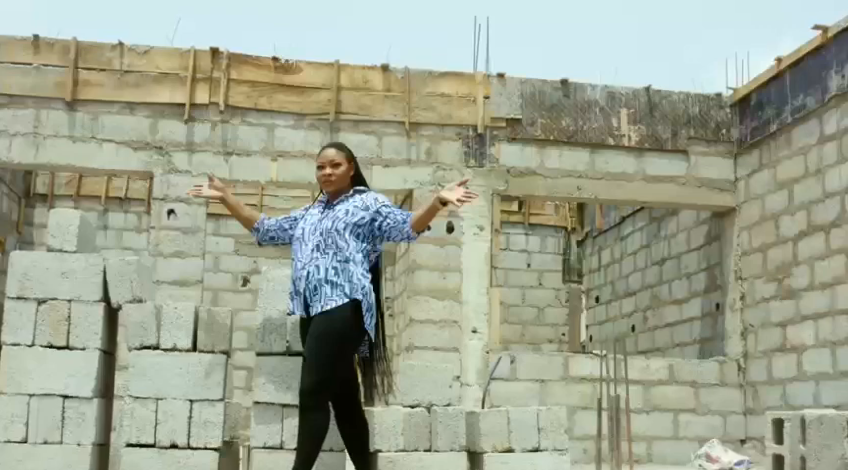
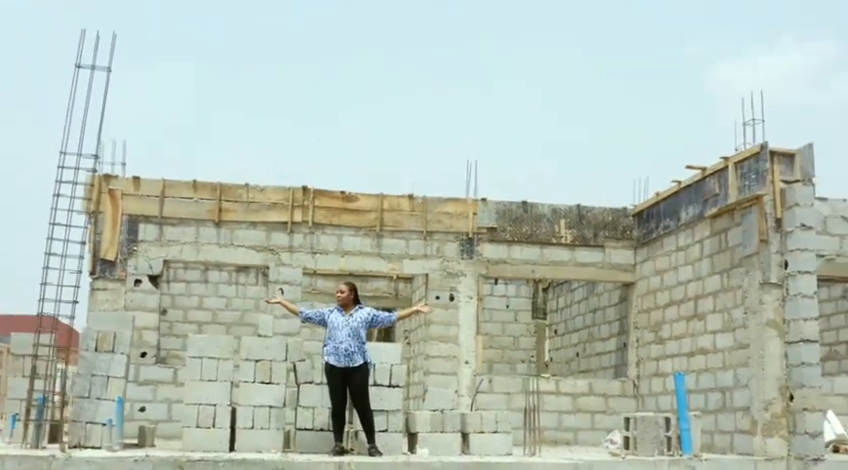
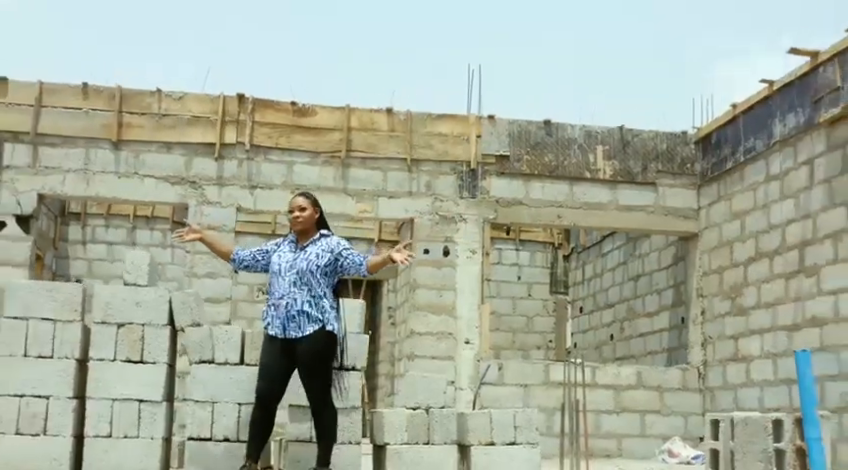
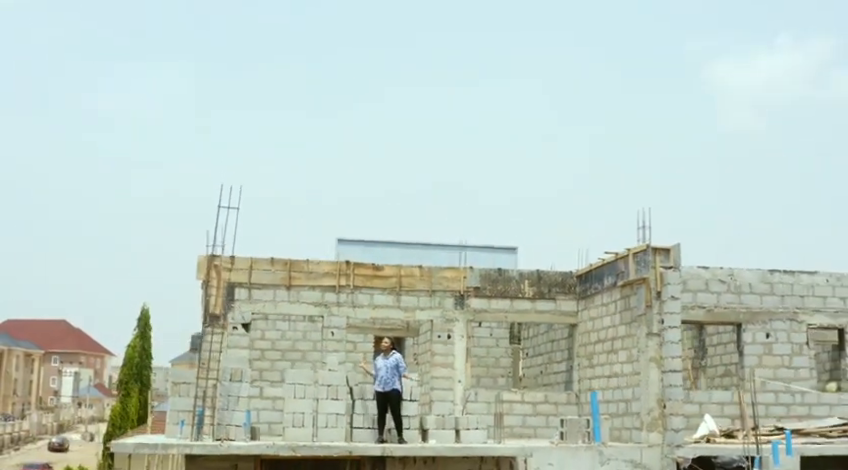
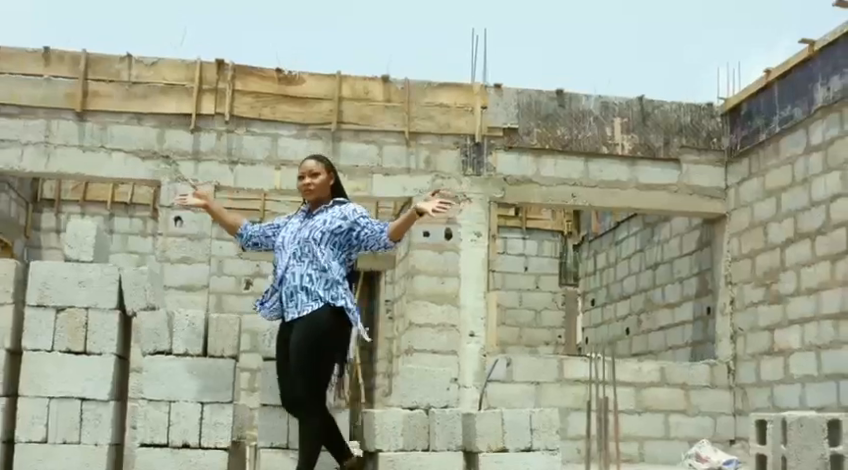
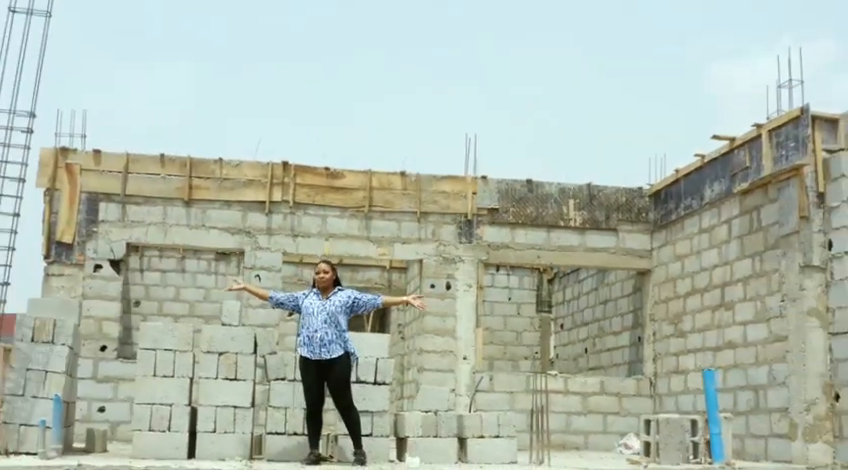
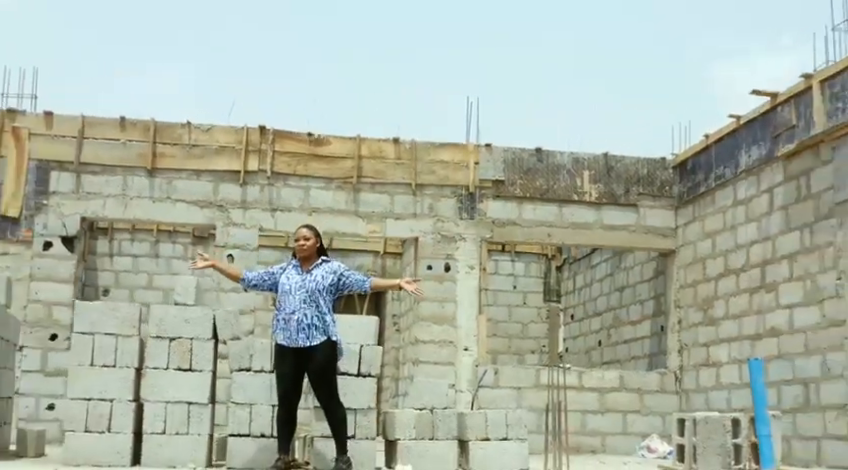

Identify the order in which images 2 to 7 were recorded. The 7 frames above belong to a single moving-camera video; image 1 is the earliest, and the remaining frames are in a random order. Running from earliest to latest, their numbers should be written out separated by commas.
5, 3, 7, 6, 2, 4
